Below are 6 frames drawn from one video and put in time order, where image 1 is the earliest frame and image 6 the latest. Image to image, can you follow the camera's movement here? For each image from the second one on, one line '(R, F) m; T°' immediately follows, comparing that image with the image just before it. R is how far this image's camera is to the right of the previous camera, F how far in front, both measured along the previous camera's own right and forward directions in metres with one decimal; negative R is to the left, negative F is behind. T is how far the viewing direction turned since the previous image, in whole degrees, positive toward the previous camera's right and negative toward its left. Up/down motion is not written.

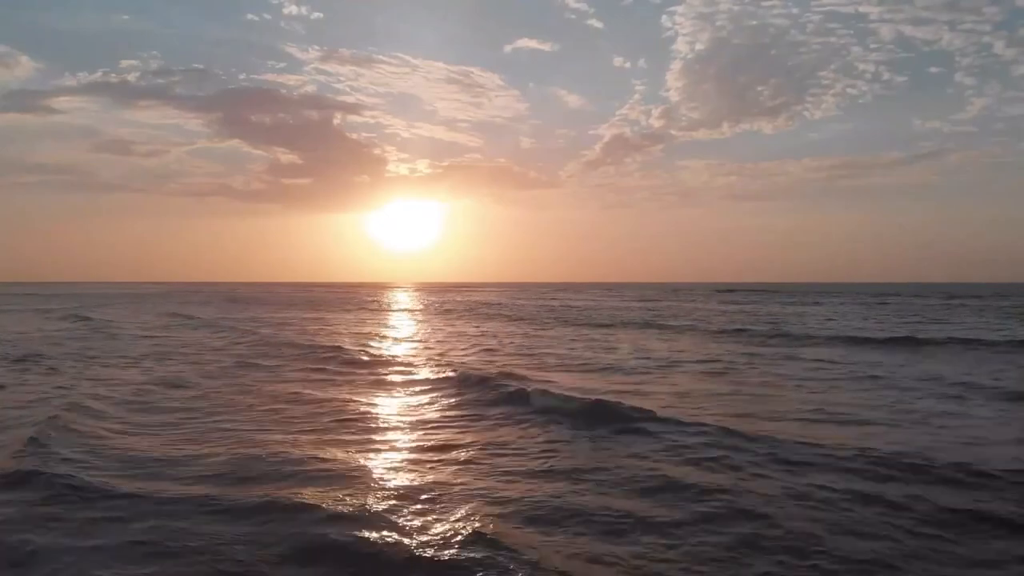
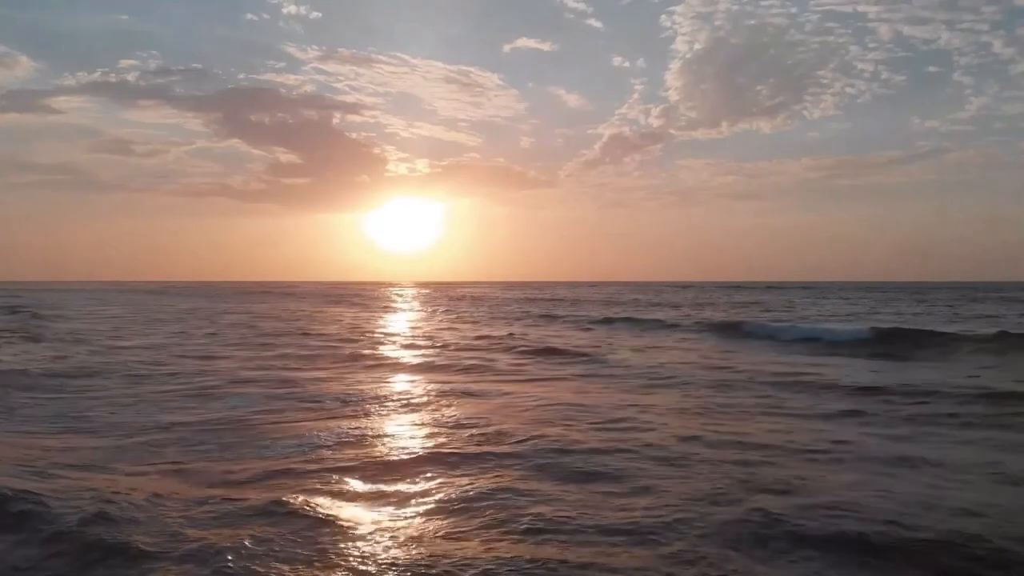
(+0.6, +1.1) m; 0°
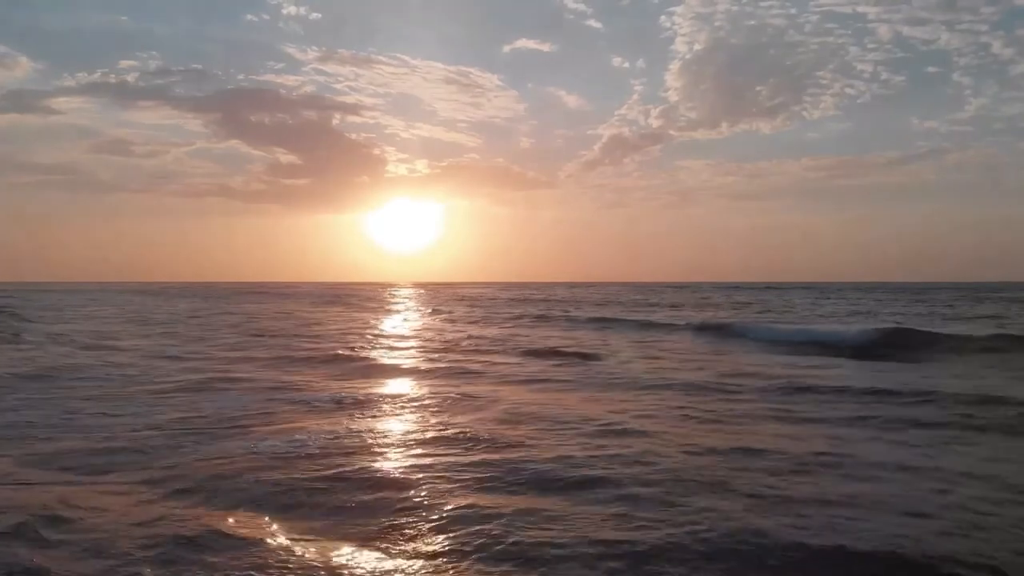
(-2.2, +1.6) m; 0°
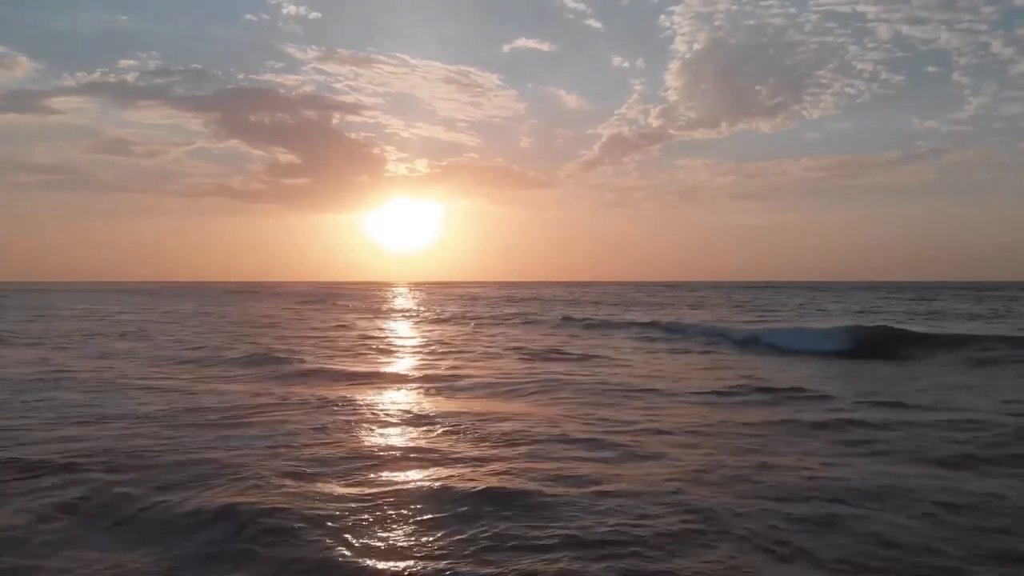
(+0.3, +0.8) m; 0°
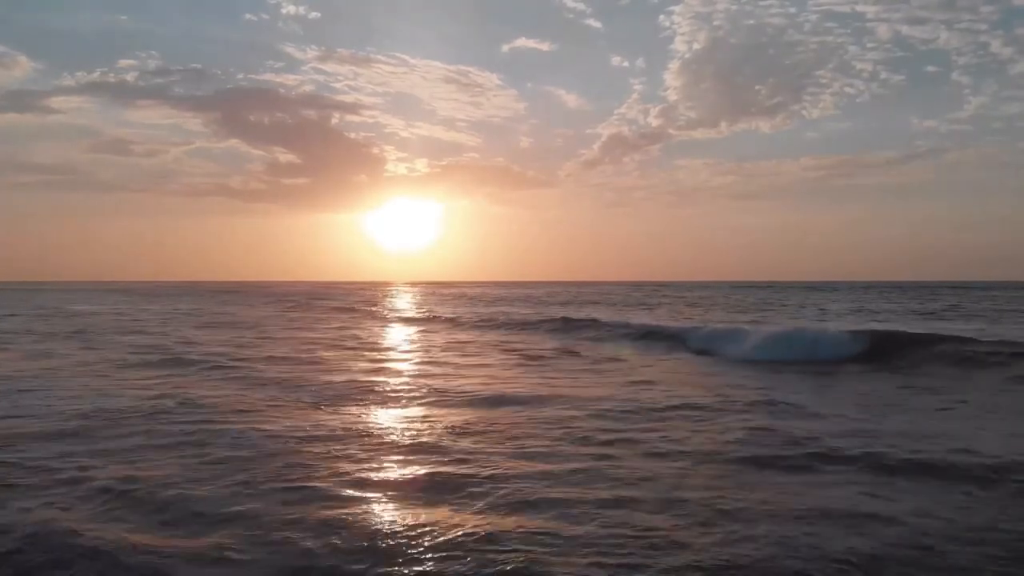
(-1.7, -0.1) m; 0°
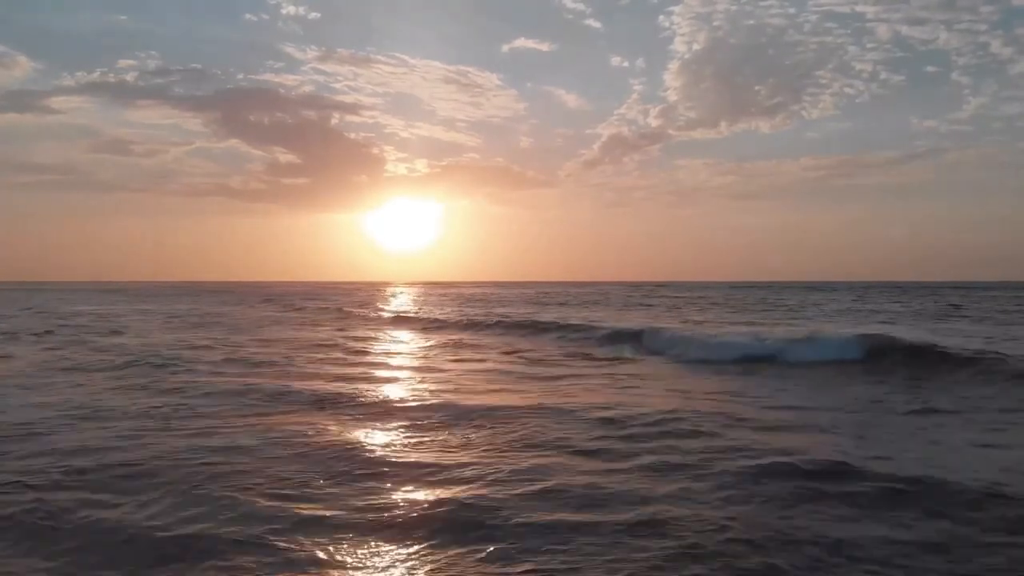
(+0.6, +0.9) m; 0°
